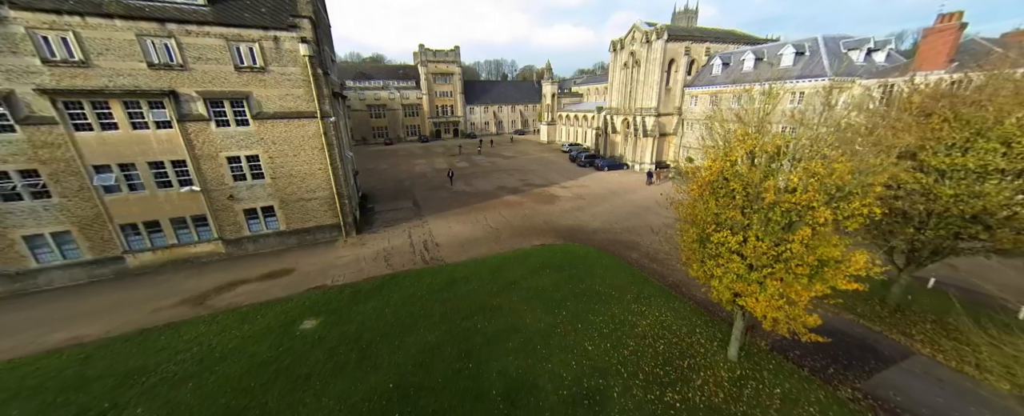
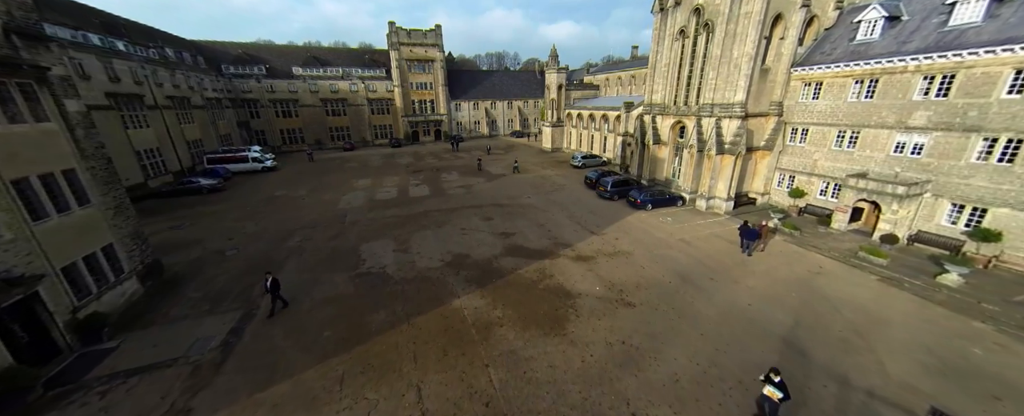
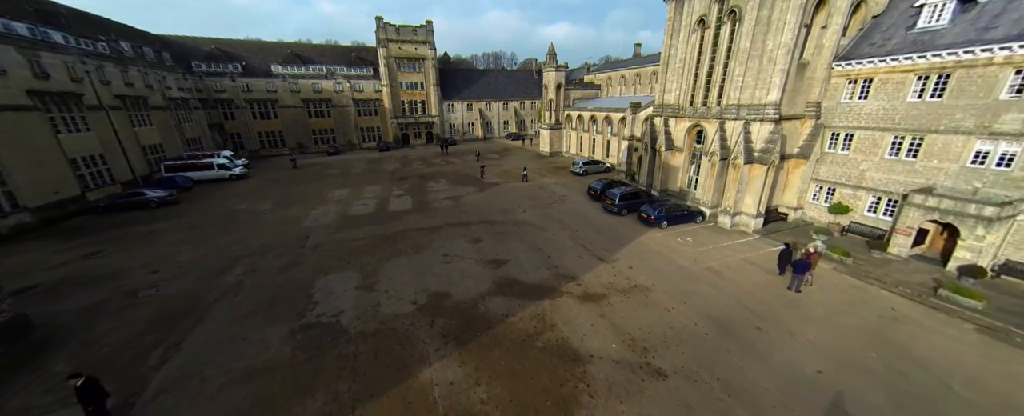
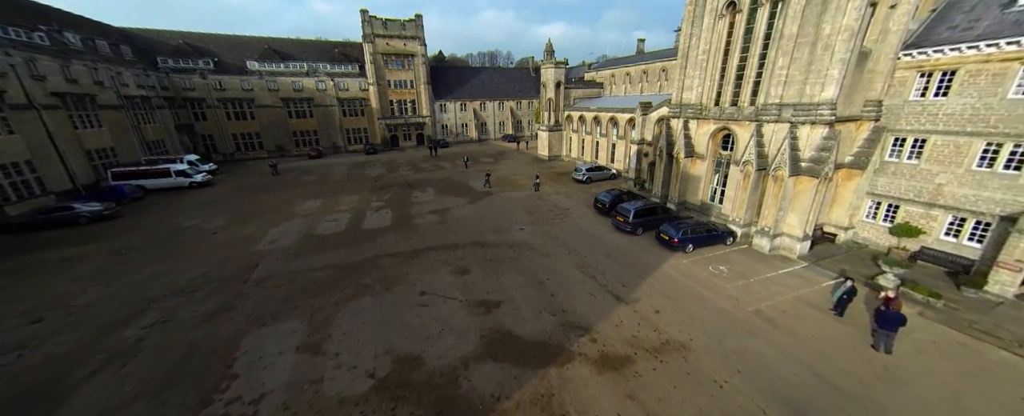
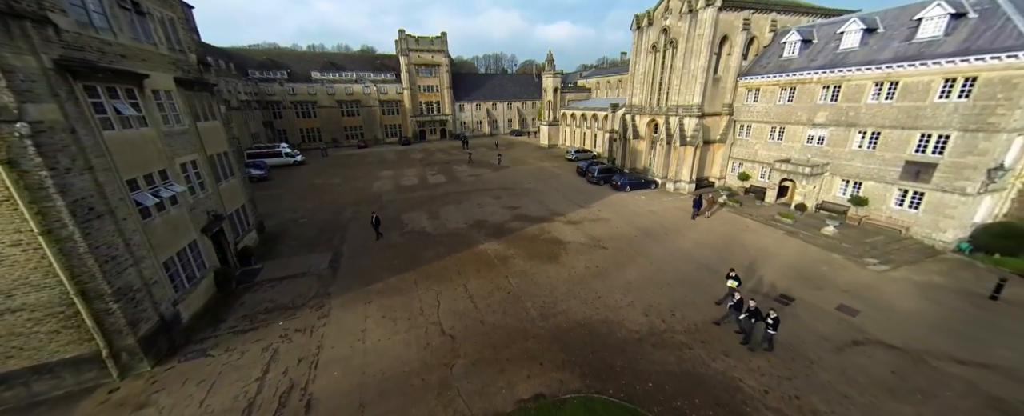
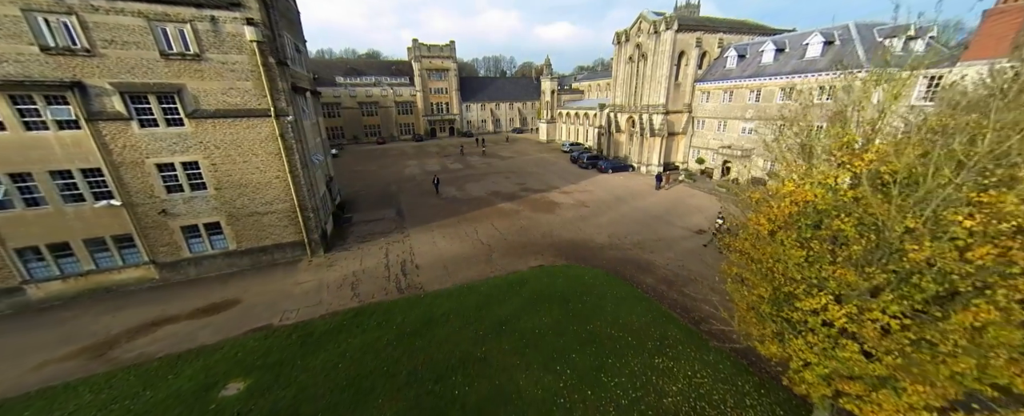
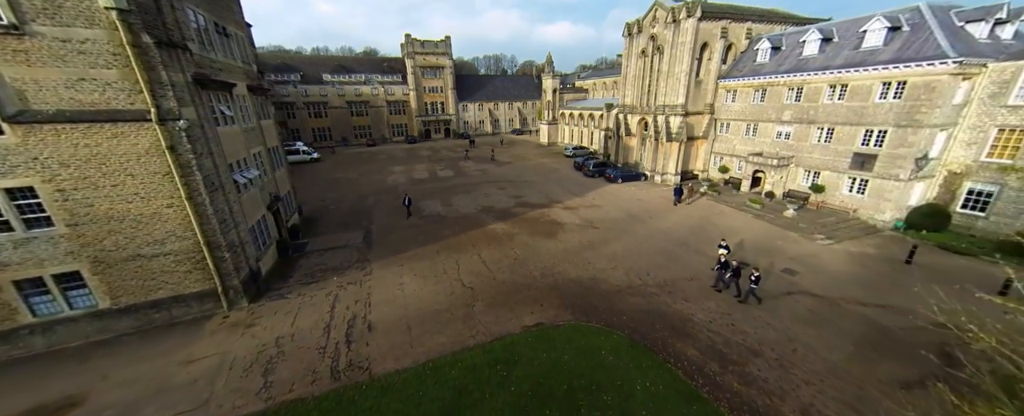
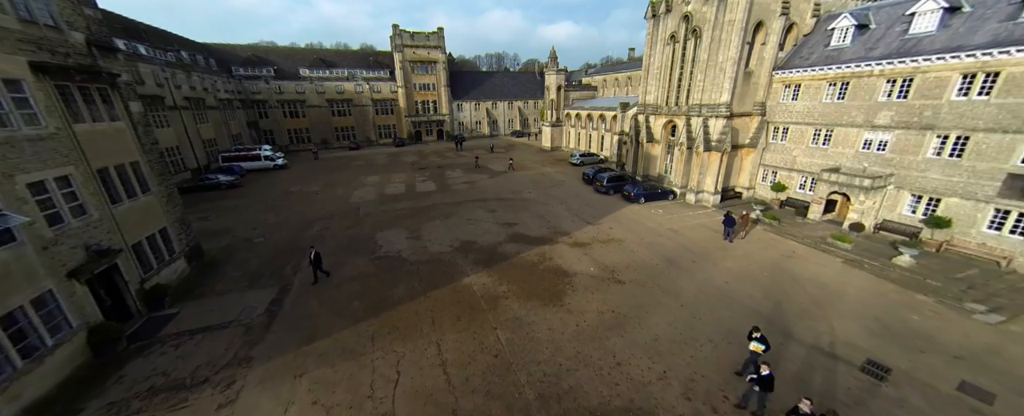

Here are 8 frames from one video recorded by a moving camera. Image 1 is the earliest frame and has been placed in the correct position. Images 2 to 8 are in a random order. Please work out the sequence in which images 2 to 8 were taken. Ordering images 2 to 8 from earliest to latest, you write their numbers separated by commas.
6, 7, 5, 8, 2, 3, 4
